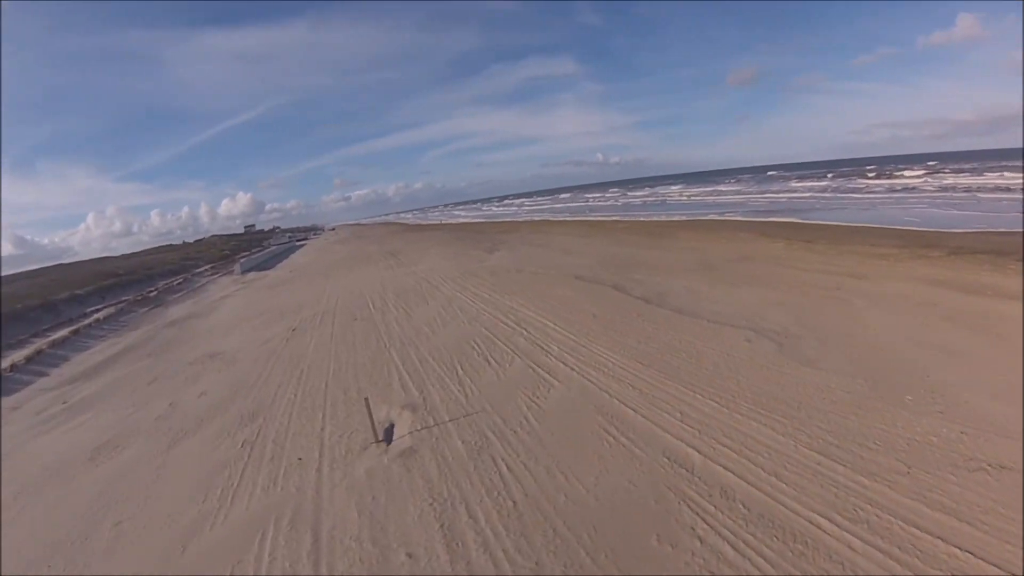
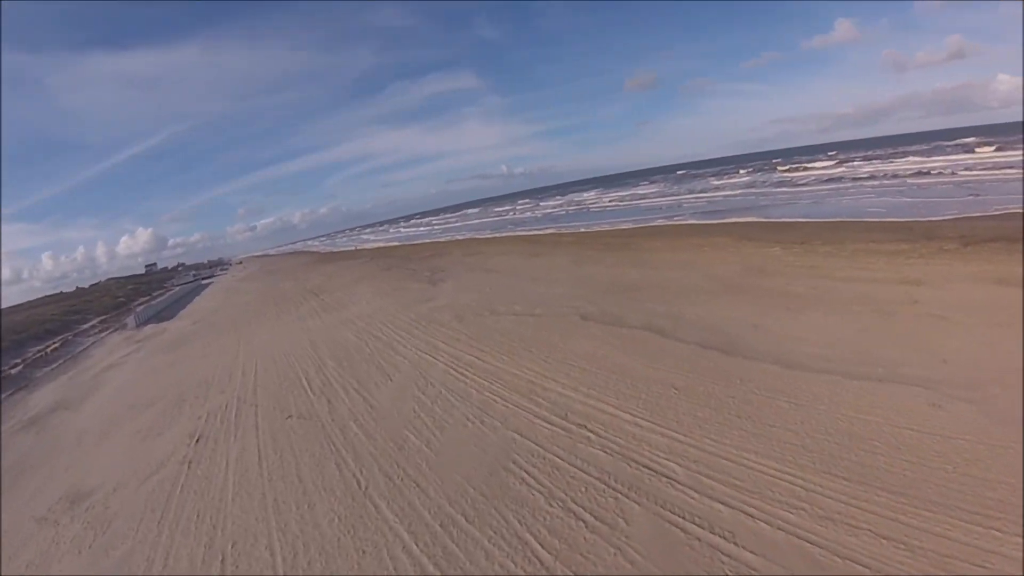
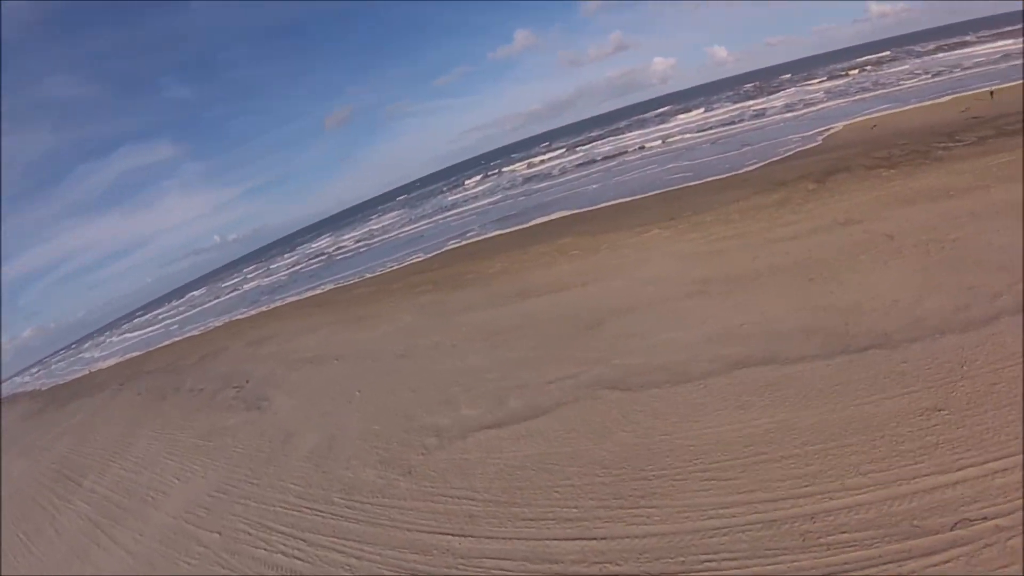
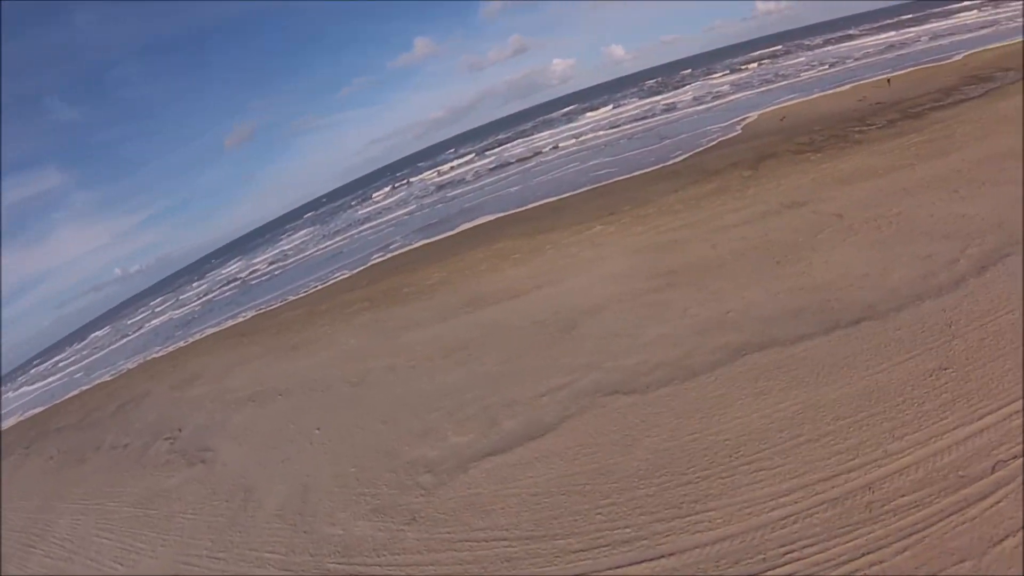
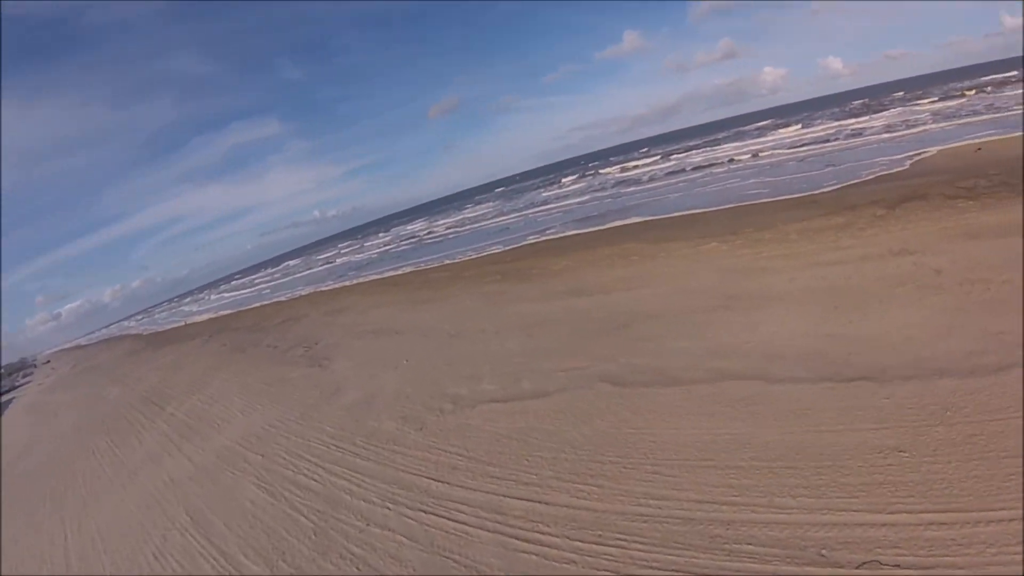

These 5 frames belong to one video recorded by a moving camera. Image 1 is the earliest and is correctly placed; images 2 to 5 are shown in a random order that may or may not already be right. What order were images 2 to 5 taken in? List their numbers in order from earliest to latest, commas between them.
2, 5, 3, 4
